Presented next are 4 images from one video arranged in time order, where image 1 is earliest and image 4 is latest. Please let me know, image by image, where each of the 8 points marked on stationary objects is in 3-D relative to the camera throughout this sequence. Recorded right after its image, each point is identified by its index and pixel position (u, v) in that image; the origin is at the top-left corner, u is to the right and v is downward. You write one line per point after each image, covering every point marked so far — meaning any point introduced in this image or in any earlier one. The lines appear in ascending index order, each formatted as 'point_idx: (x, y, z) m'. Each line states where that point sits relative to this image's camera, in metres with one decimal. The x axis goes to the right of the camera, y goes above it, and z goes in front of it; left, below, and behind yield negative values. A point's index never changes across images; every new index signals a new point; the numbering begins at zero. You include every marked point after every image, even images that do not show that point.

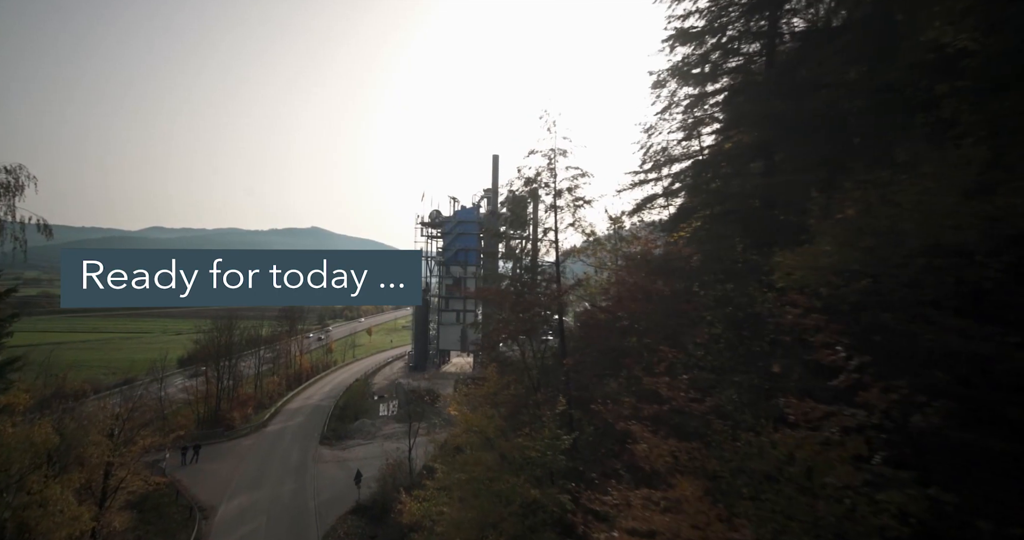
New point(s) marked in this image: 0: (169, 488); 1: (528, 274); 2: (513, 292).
0: (-12.7, -8.1, +19.7) m
1: (+0.3, -0.1, +12.3) m
2: (0.0, -0.5, +12.2) m
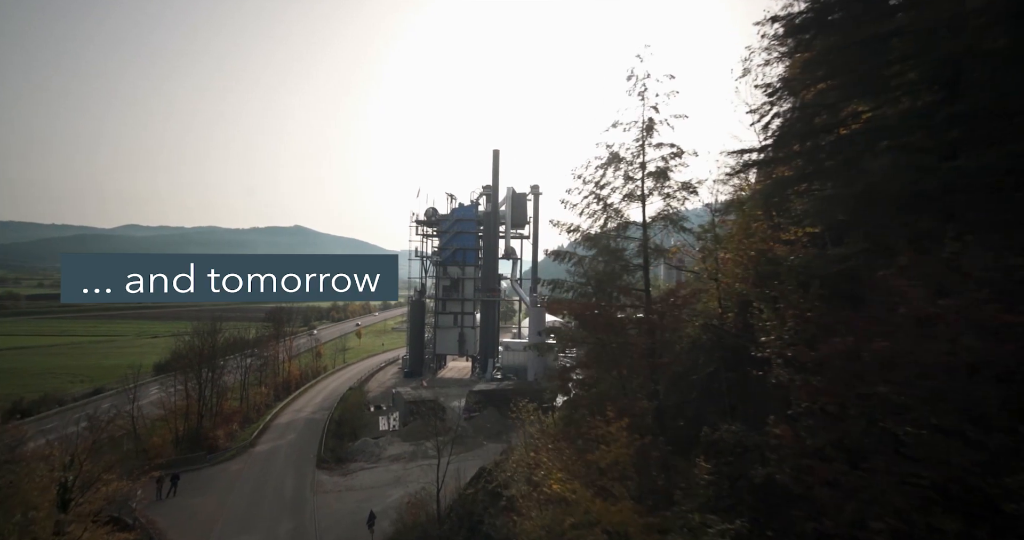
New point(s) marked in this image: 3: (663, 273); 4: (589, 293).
0: (-11.6, -8.2, +16.6) m
1: (+1.6, -0.2, +9.6) m
2: (+1.4, -0.6, +9.5) m
3: (+2.8, -0.1, +9.9) m
4: (+1.4, -0.4, +9.6) m
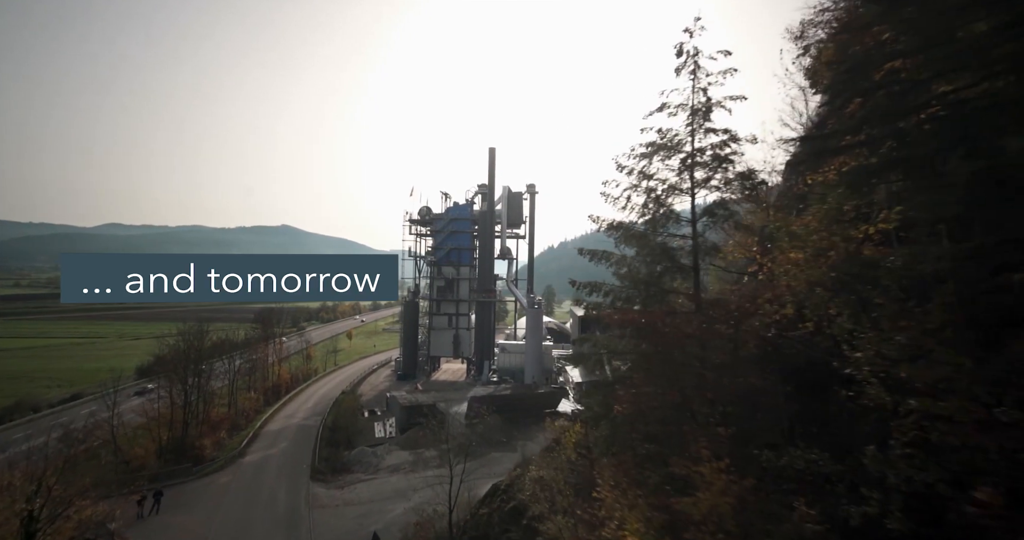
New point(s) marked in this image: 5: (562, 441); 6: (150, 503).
0: (-11.2, -8.2, +15.2) m
1: (+2.1, -0.2, +8.5) m
2: (+1.9, -0.6, +8.4) m
3: (+3.3, -0.1, +8.8) m
4: (+2.0, -0.4, +8.5) m
5: (+1.4, -4.7, +14.6) m
6: (-12.8, -8.3, +18.9) m
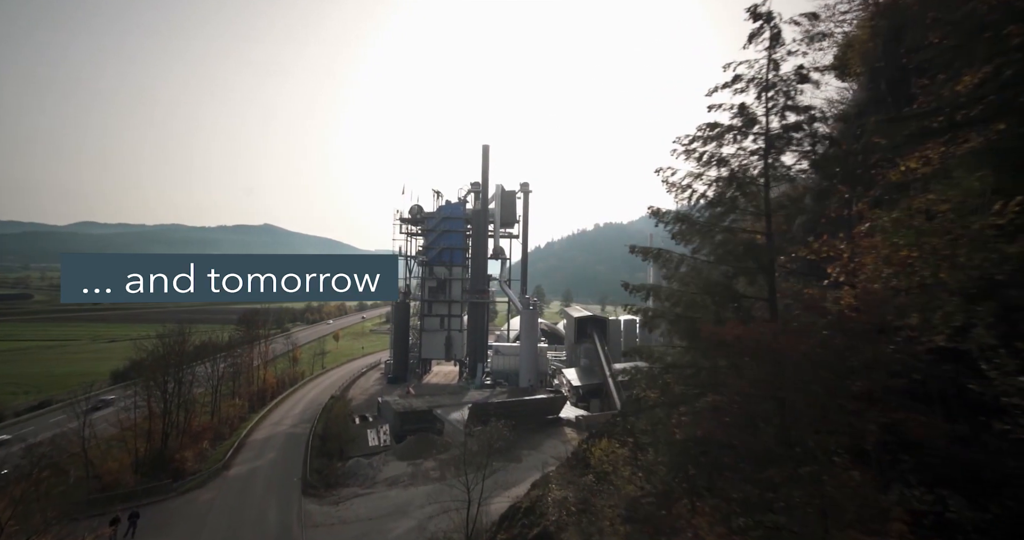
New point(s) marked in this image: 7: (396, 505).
0: (-10.7, -8.1, +13.6) m
1: (+2.8, -0.2, +7.3) m
2: (+2.6, -0.6, +7.1) m
3: (+3.9, -0.1, +7.6) m
4: (+2.6, -0.4, +7.3) m
5: (+1.8, -4.7, +13.4) m
6: (-12.5, -8.2, +17.3) m
7: (-4.2, -8.4, +19.0) m
